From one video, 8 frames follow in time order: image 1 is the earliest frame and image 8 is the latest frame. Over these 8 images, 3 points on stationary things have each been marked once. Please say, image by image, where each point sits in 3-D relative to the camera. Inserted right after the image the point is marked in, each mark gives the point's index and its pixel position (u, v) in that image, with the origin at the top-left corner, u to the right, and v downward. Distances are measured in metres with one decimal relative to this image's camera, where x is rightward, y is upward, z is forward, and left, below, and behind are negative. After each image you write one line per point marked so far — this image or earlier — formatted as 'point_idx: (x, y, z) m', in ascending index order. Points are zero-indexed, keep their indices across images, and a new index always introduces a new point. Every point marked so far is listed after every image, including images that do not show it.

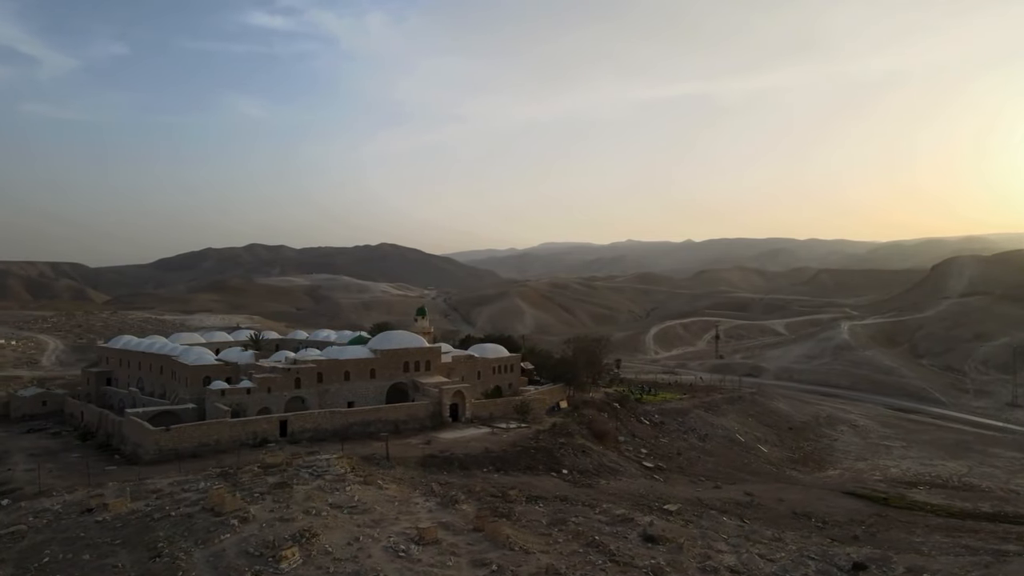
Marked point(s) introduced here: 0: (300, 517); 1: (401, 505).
0: (-3.9, -4.2, +12.6) m
1: (-2.4, -4.8, +15.1) m
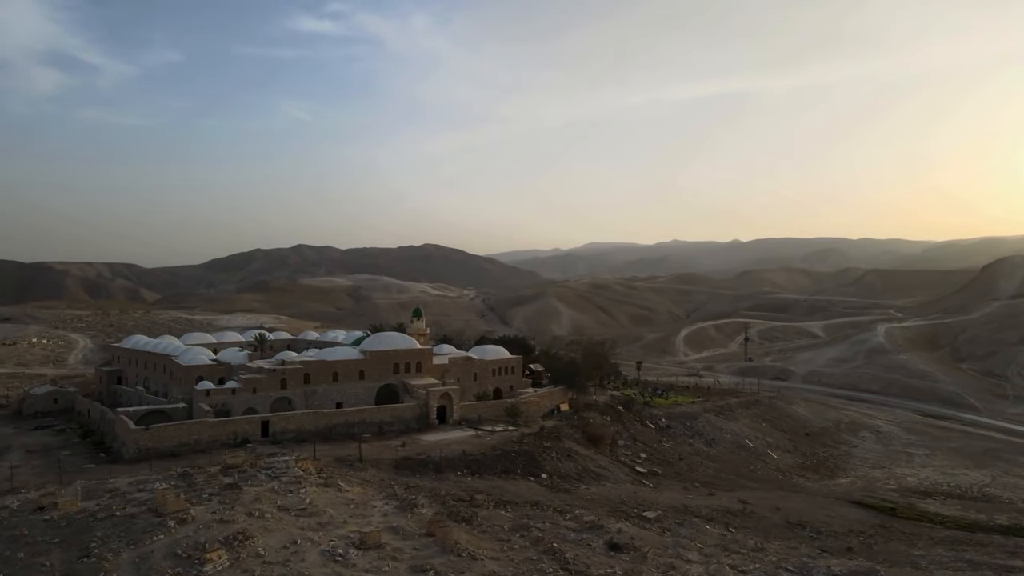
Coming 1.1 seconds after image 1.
0: (-5.0, -4.2, +12.6) m
1: (-3.4, -4.8, +15.0) m
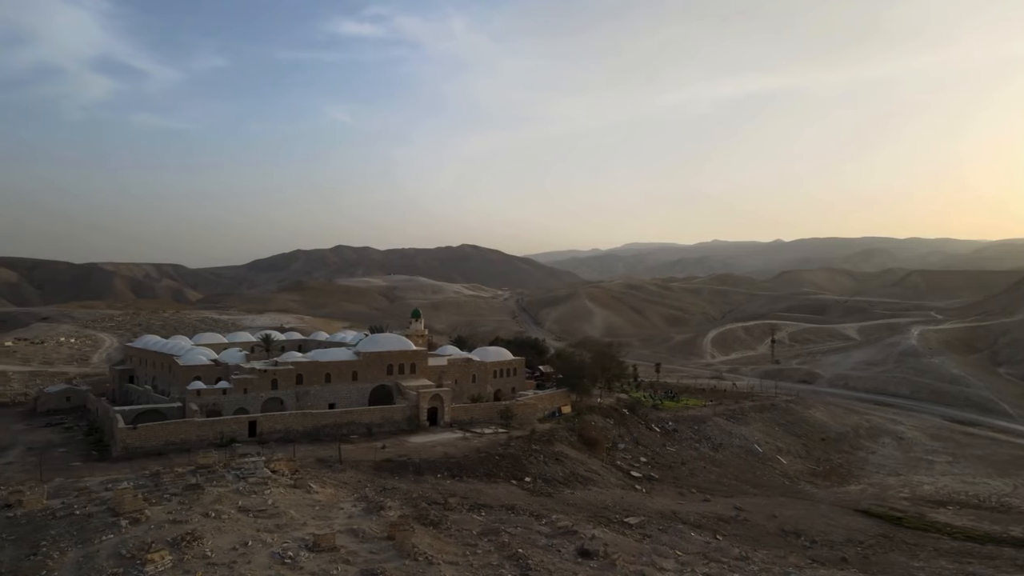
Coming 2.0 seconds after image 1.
0: (-5.9, -4.3, +12.7) m
1: (-4.2, -4.8, +15.0) m
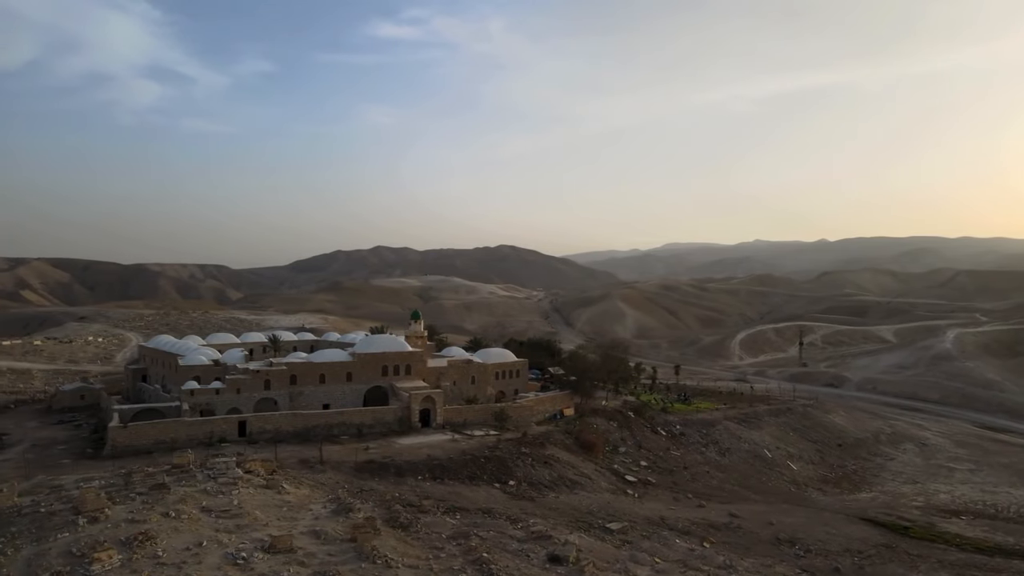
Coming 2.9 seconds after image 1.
0: (-6.7, -4.3, +12.8) m
1: (-4.9, -4.9, +15.1) m
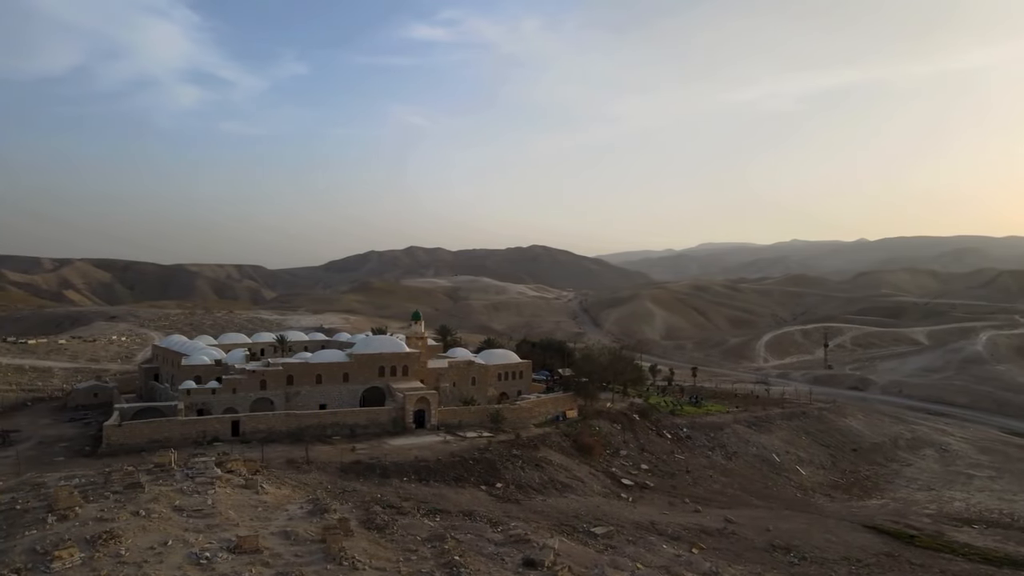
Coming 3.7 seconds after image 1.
0: (-7.4, -4.3, +13.0) m
1: (-5.5, -4.9, +15.2) m
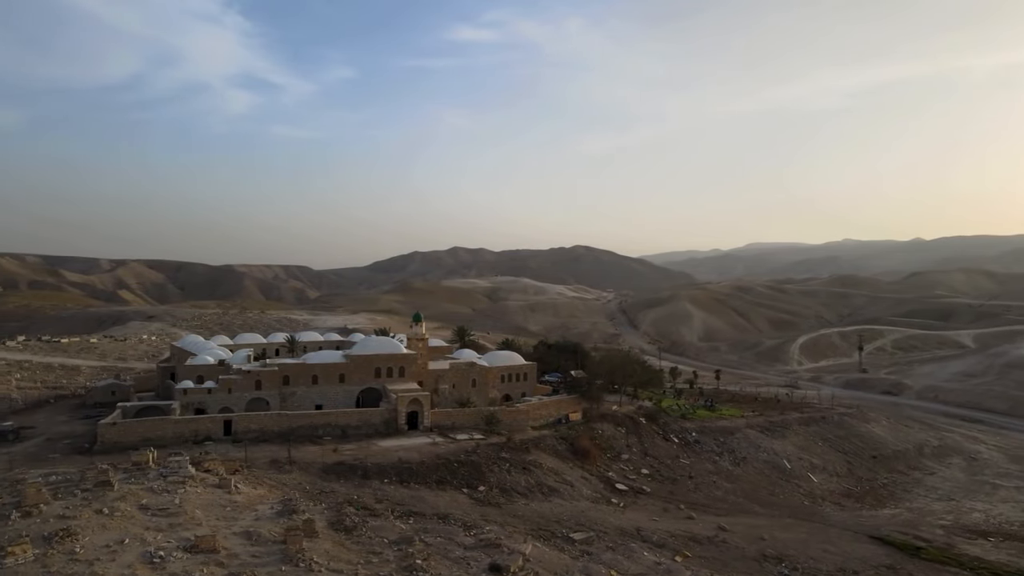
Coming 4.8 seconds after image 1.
0: (-8.3, -4.4, +13.3) m
1: (-6.2, -5.0, +15.3) m
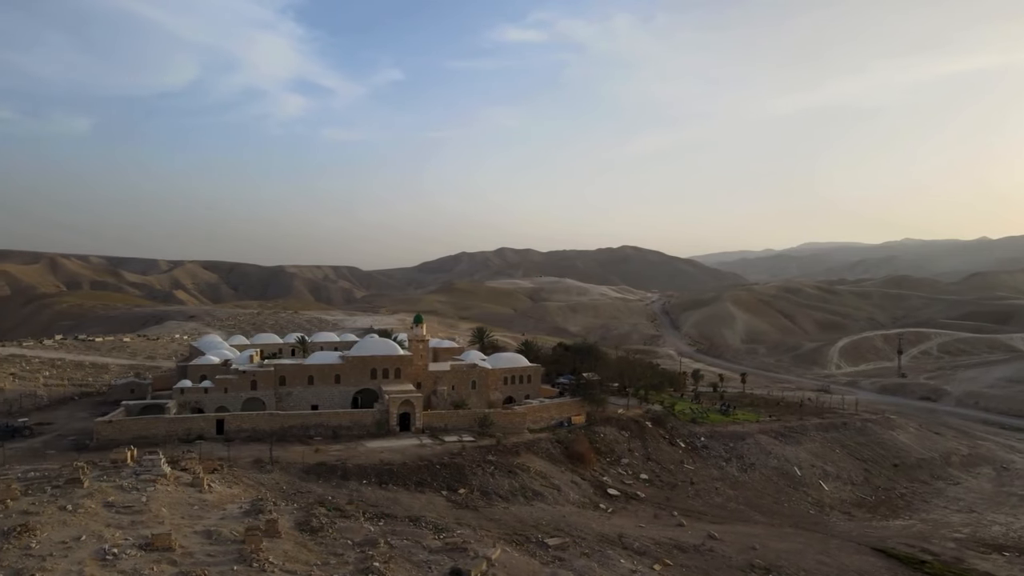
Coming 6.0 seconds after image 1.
0: (-9.3, -4.4, +13.7) m
1: (-7.1, -5.0, +15.6) m
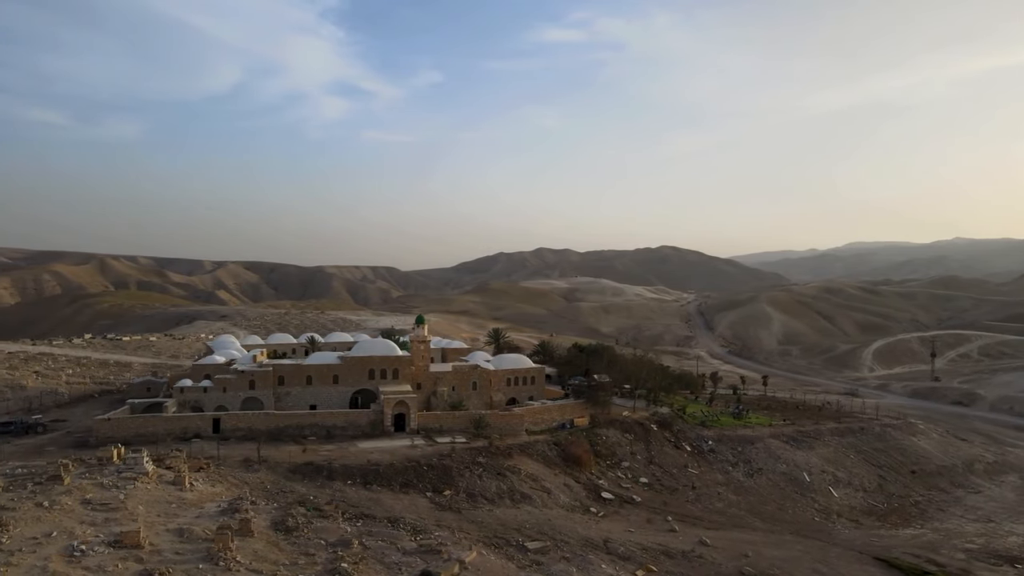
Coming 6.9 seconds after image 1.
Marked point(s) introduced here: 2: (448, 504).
0: (-10.0, -4.5, +14.1) m
1: (-7.7, -5.1, +15.9) m
2: (-1.8, -6.1, +19.6) m
